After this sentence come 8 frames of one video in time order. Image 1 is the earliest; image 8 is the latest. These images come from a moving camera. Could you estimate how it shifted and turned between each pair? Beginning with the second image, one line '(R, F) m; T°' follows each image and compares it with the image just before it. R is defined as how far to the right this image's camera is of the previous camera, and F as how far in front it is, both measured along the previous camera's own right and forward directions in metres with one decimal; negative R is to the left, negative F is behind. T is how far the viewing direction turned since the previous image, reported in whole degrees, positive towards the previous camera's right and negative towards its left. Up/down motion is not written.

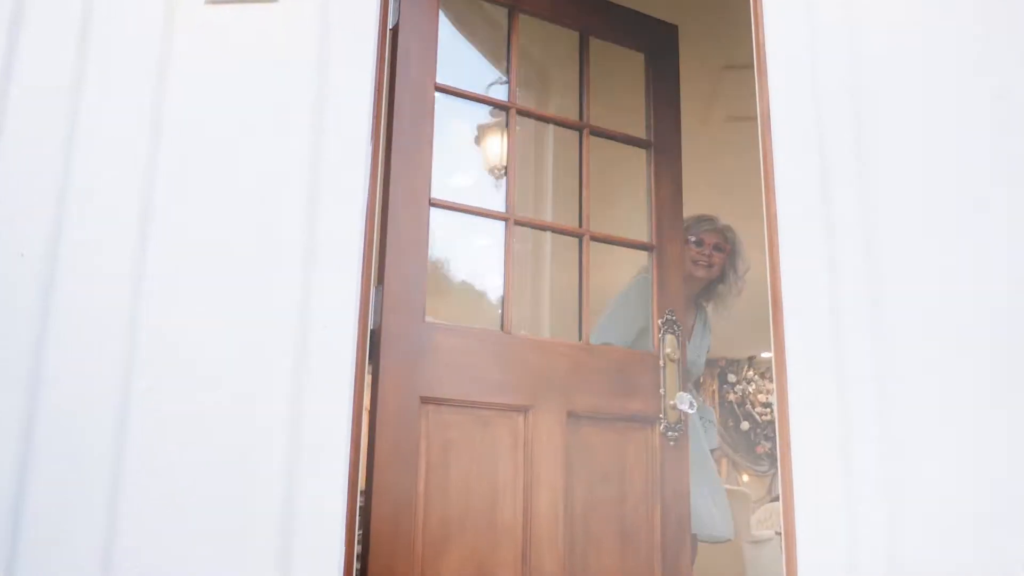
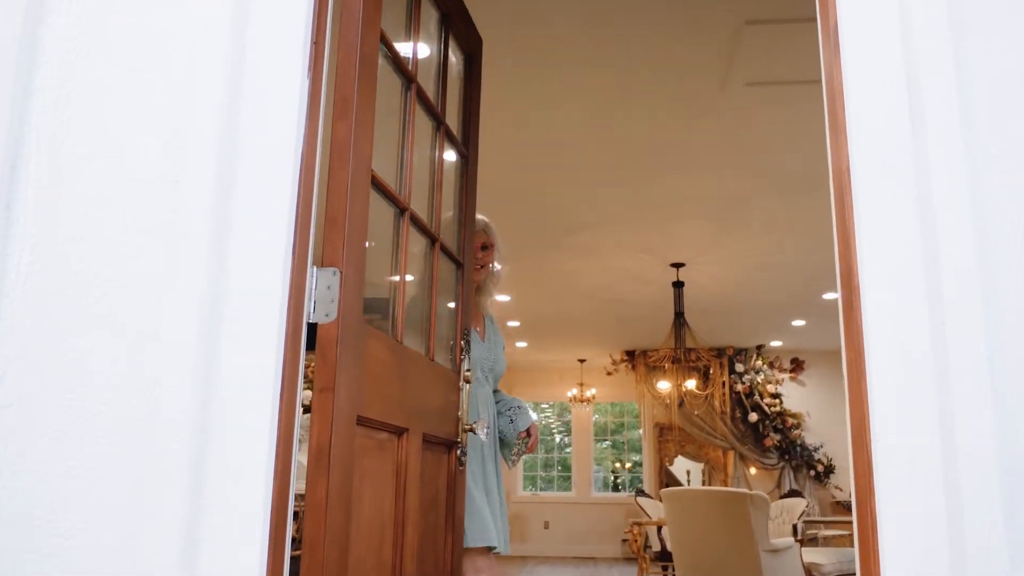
(0.0, +0.4) m; 0°
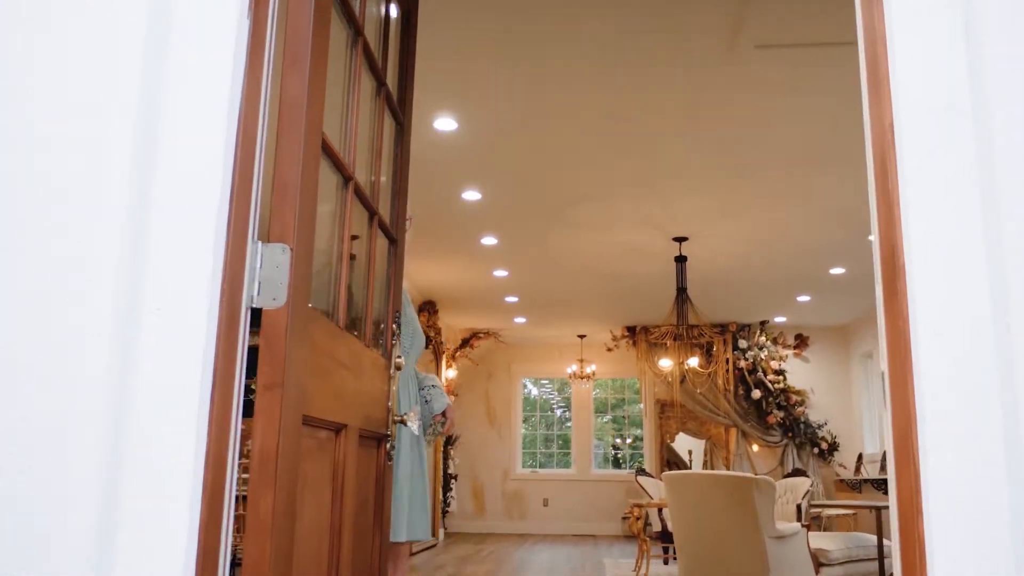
(0.0, +0.2) m; 0°
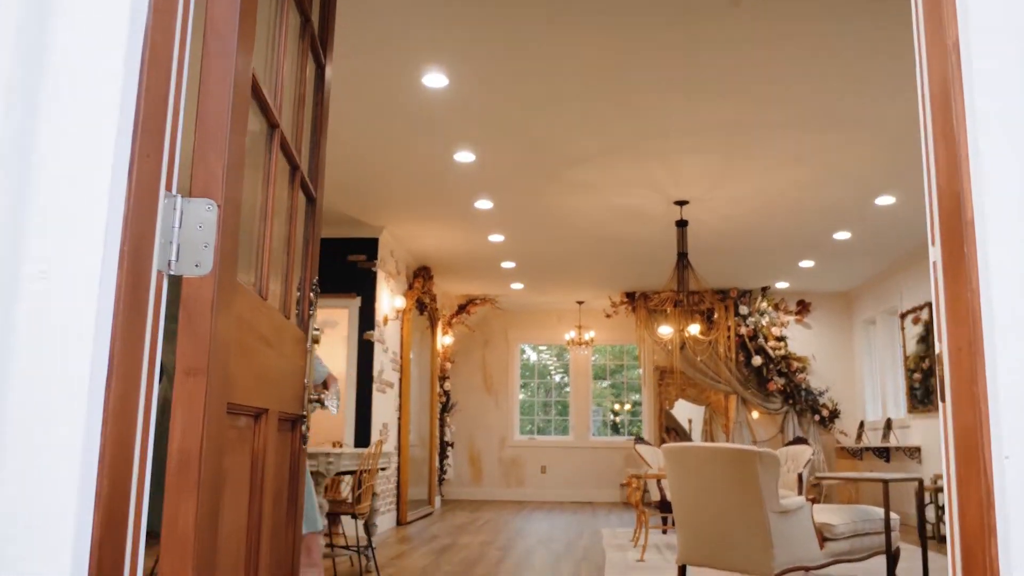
(0.0, +0.2) m; 0°
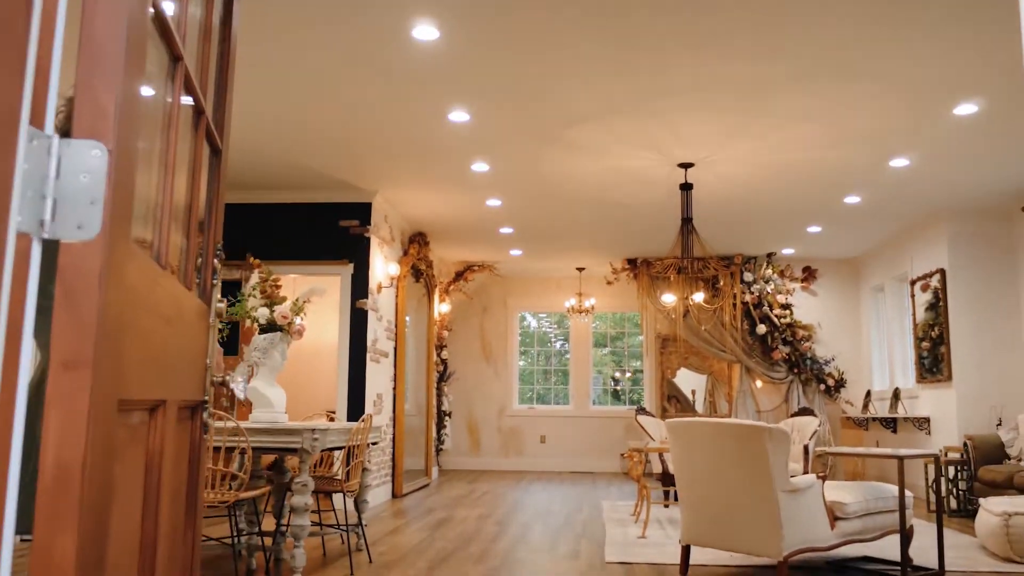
(0.0, +0.2) m; 0°
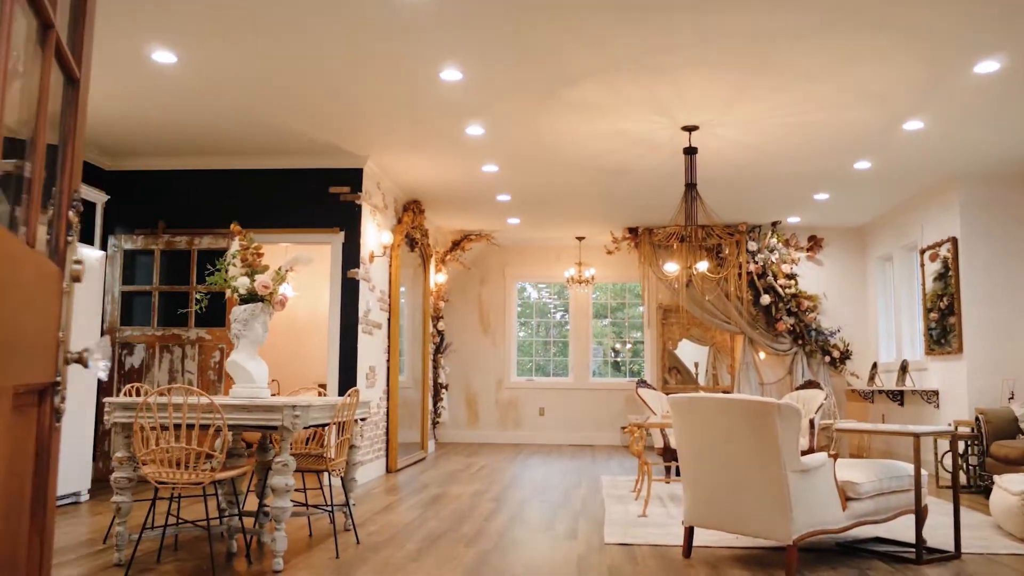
(0.0, +0.2) m; 0°
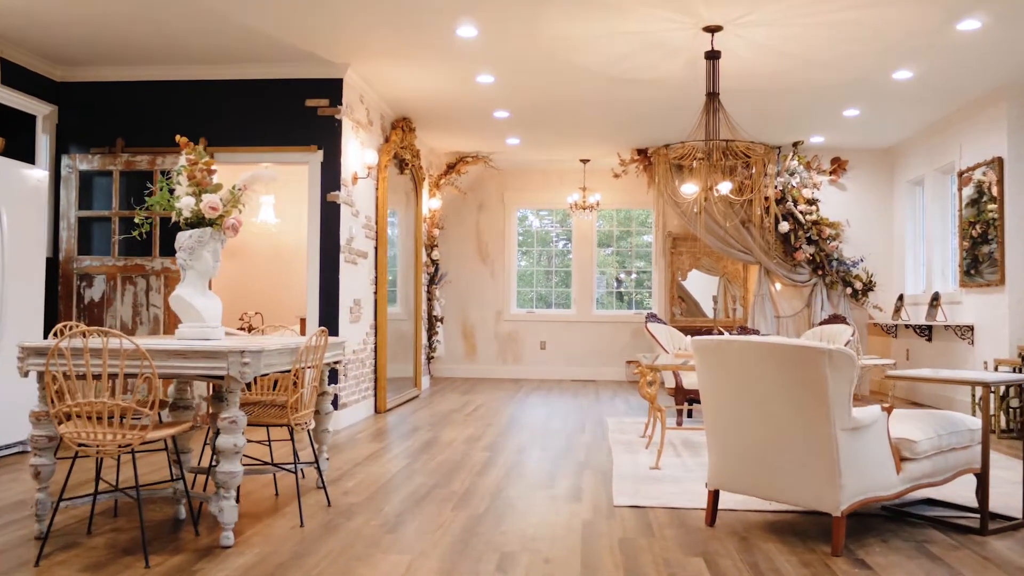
(0.0, +0.6) m; 0°
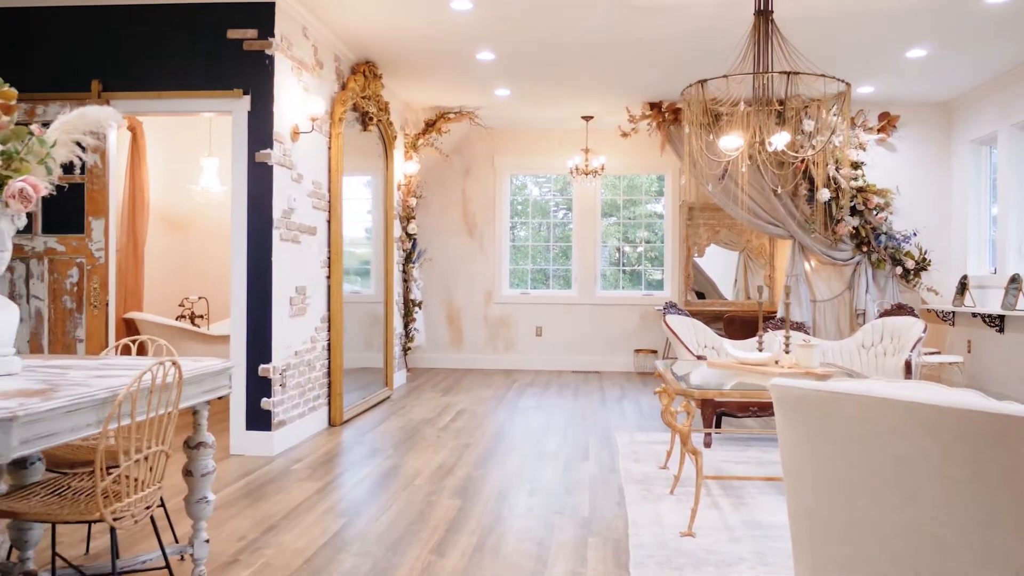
(+0.1, +1.2) m; 0°
